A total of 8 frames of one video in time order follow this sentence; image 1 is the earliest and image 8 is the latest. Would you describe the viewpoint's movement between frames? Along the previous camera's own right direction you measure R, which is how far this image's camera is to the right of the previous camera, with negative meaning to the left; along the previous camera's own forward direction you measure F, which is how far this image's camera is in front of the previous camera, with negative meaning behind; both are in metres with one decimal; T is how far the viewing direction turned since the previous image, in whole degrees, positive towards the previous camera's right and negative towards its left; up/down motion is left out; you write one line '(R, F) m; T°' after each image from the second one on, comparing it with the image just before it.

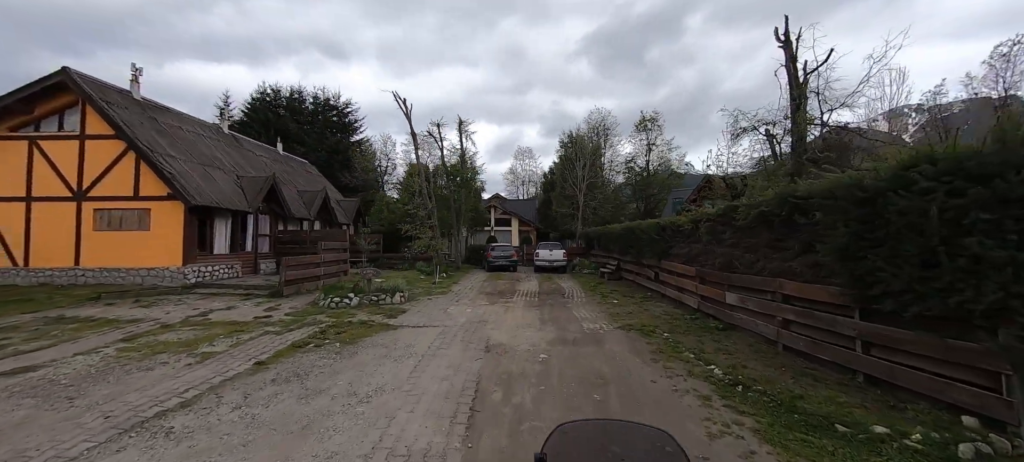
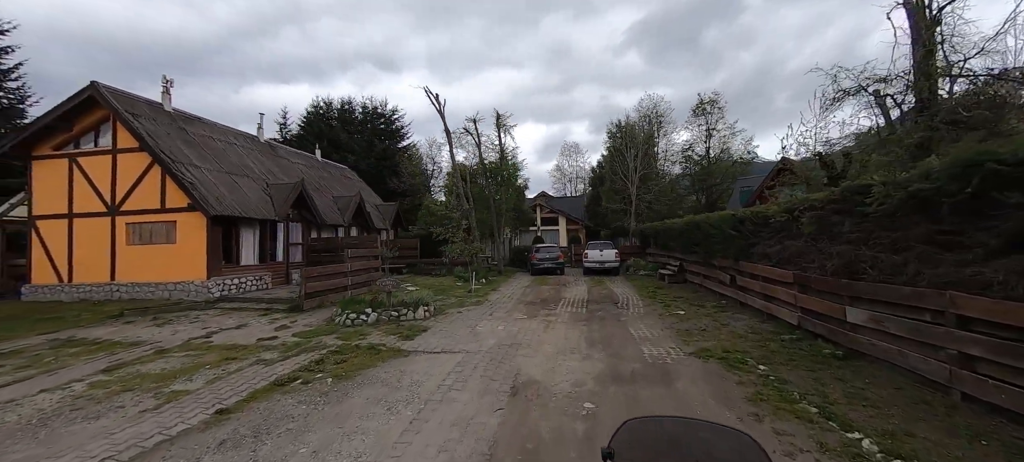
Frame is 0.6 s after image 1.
(+0.2, +1.5) m; -7°
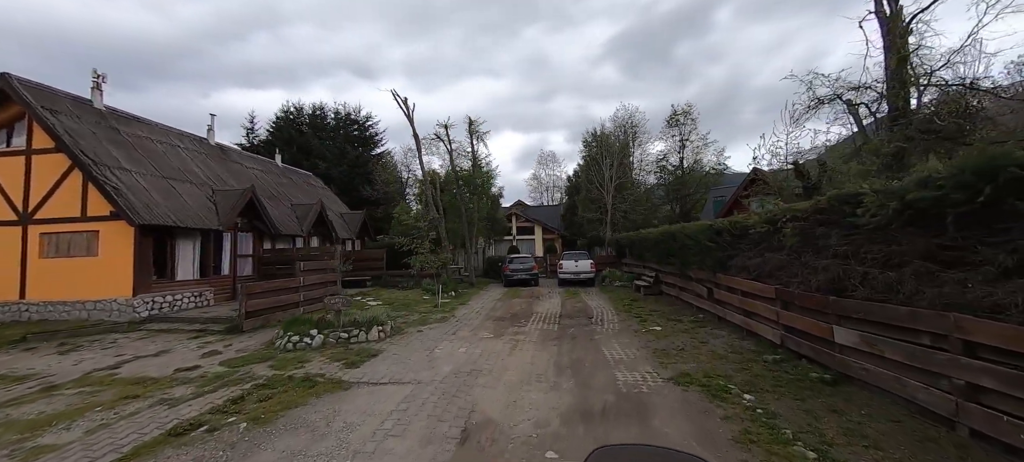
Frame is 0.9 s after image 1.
(+0.2, +0.7) m; +3°
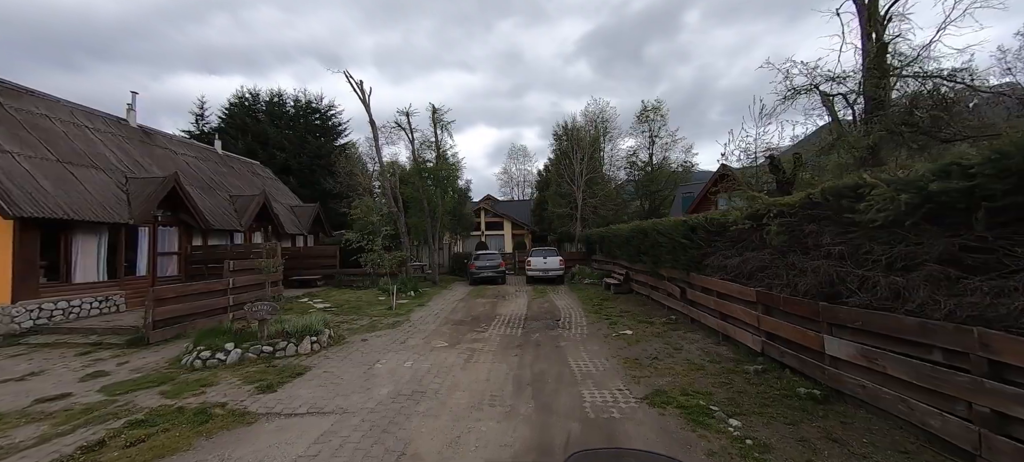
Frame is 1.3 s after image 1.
(+0.2, +0.9) m; +4°
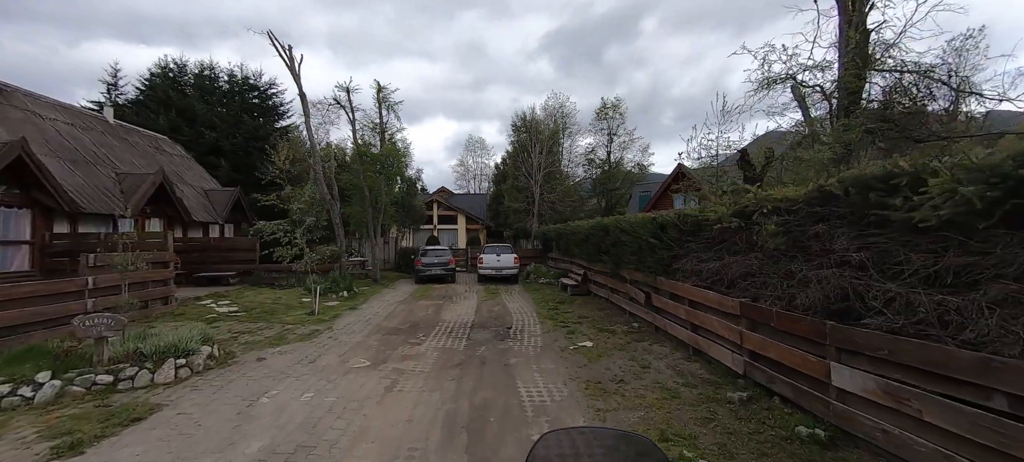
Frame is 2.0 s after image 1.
(+0.2, +1.3) m; +6°
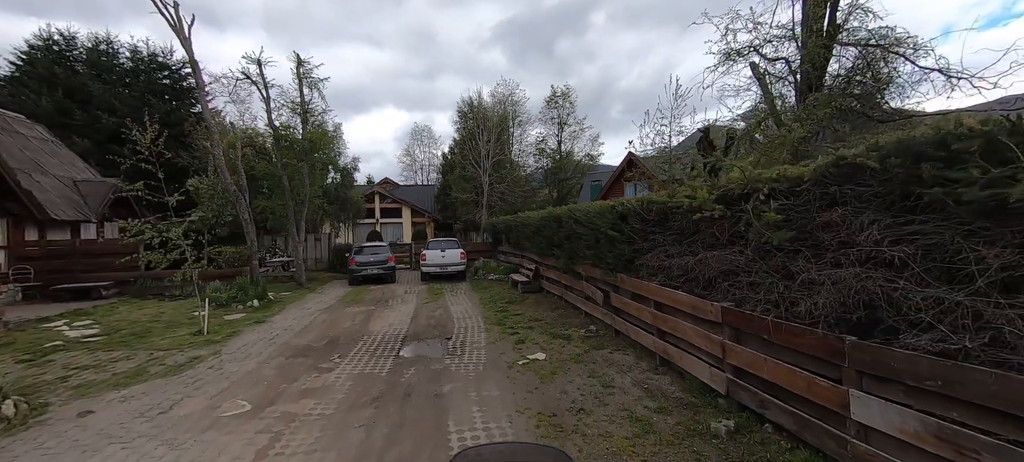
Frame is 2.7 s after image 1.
(+0.3, +1.2) m; +6°
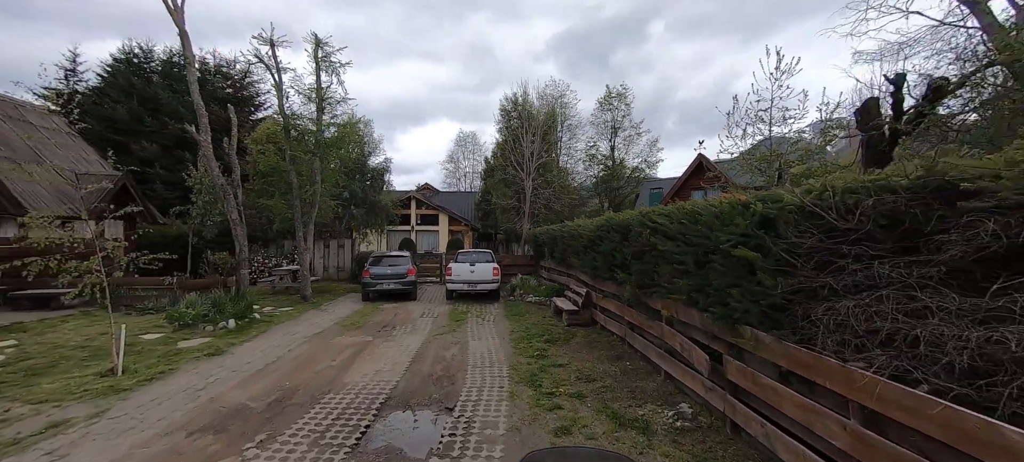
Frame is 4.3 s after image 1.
(0.0, +2.6) m; -6°
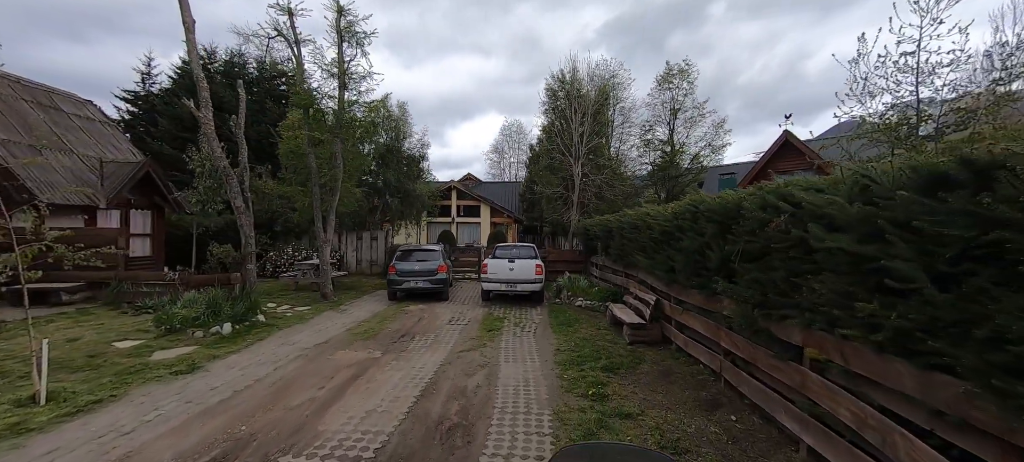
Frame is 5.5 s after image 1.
(0.0, +1.8) m; -6°
